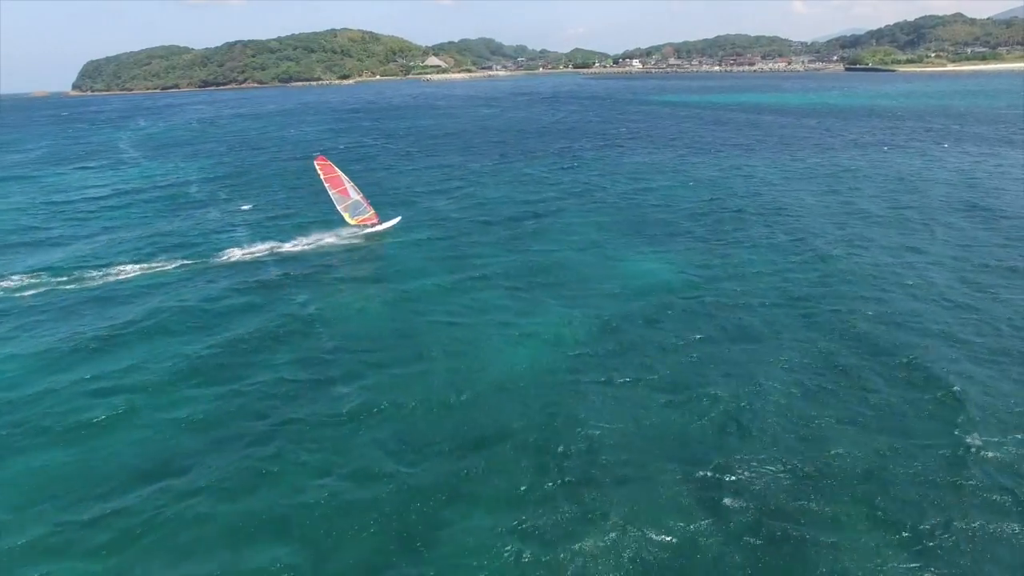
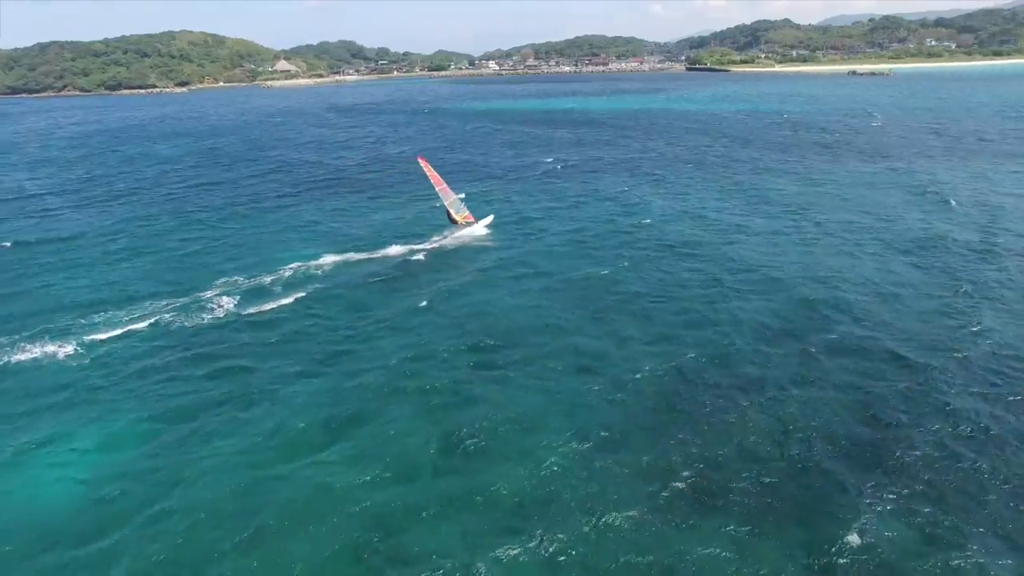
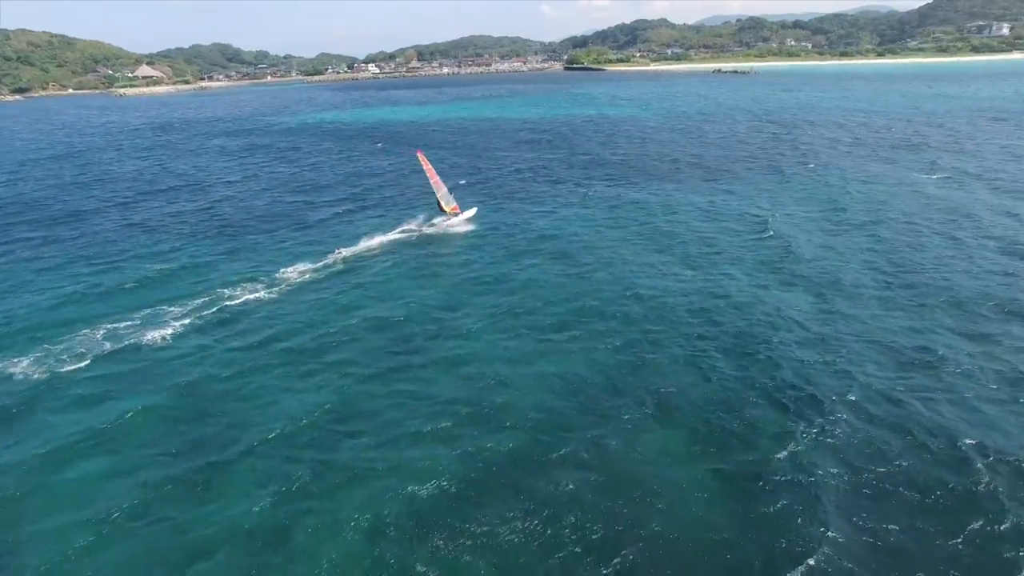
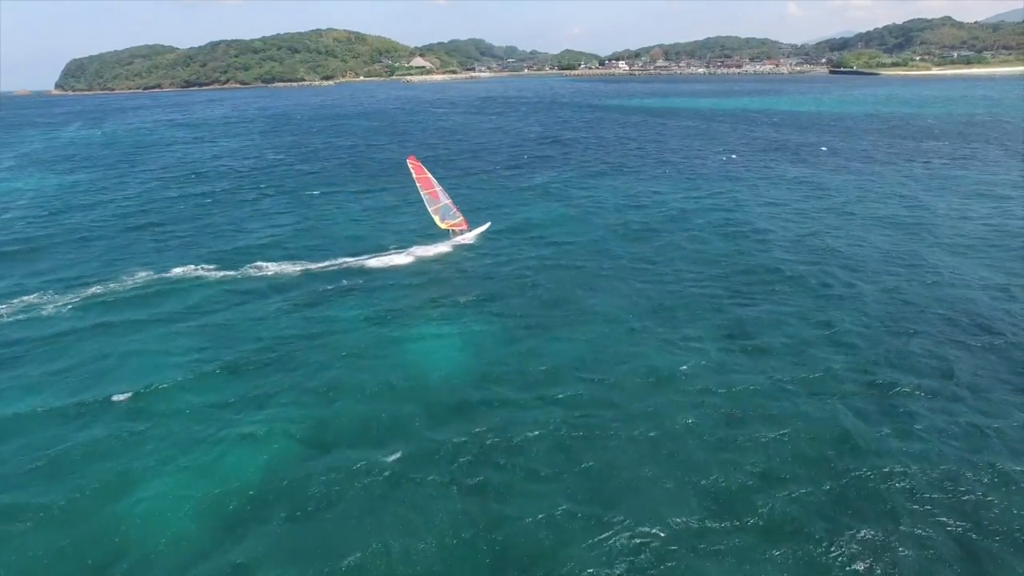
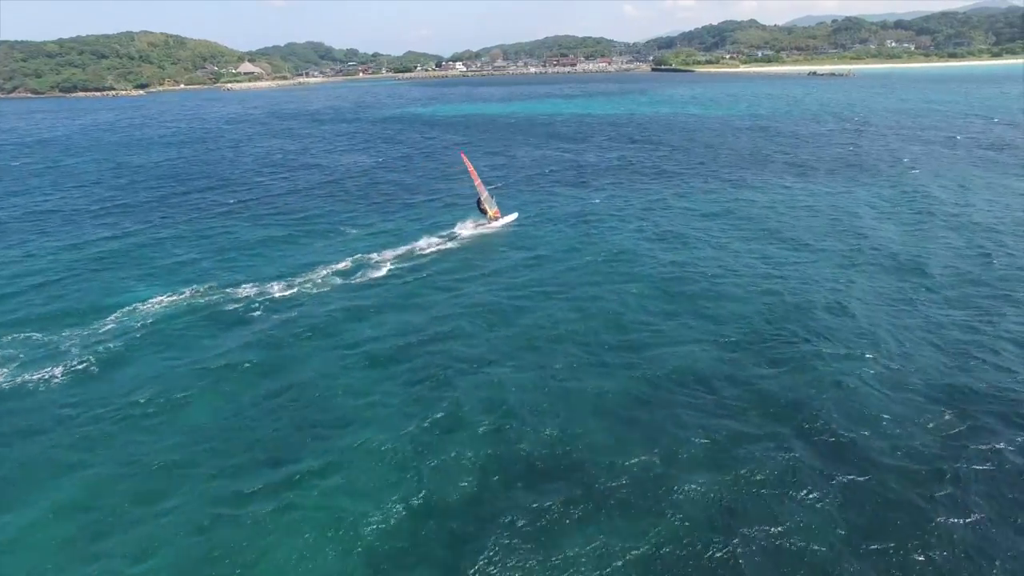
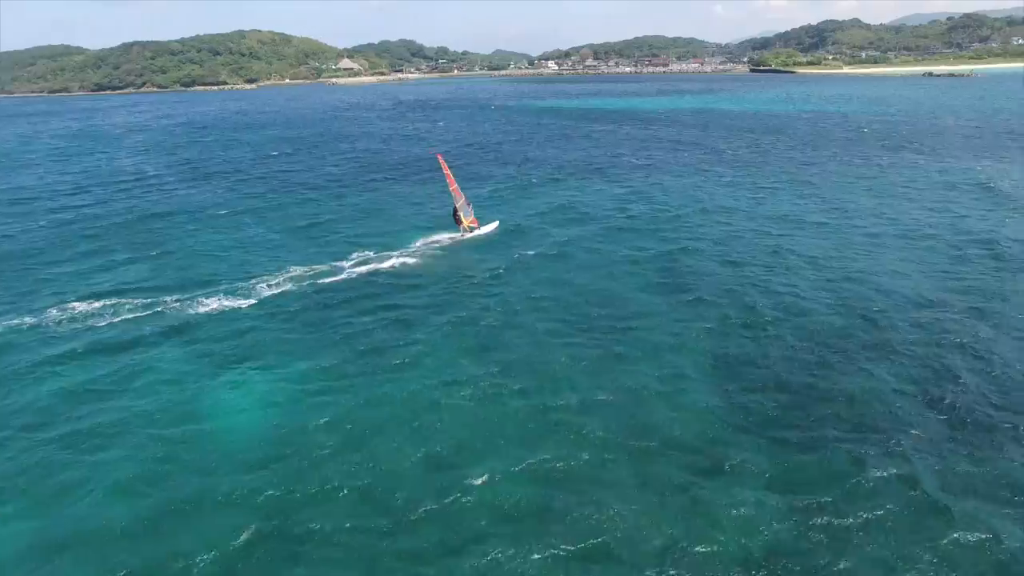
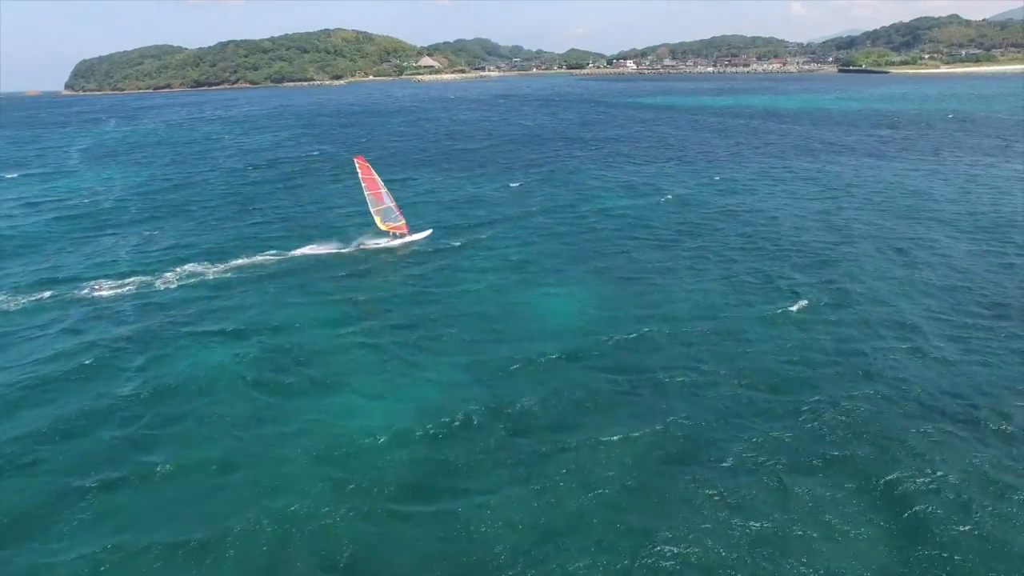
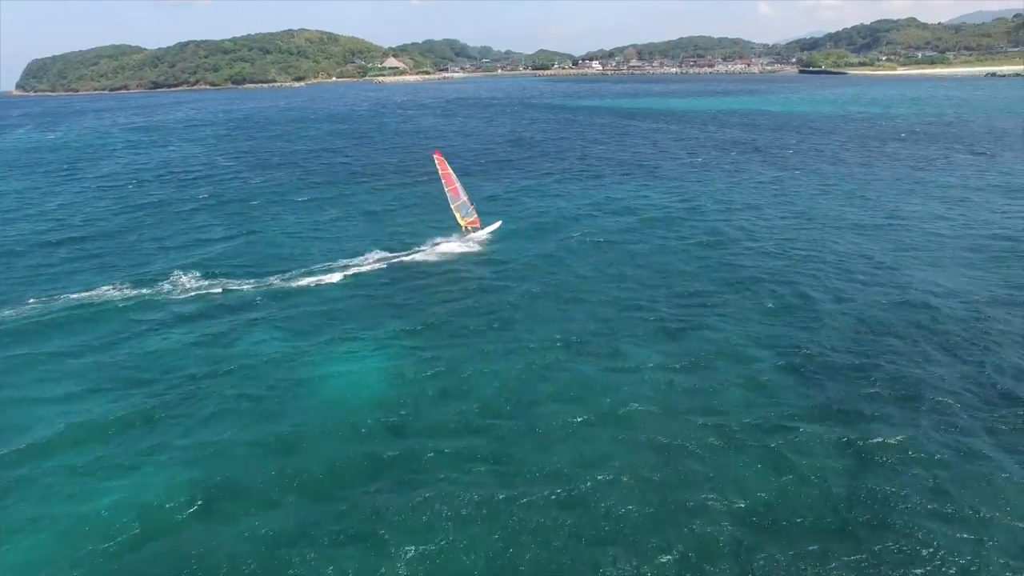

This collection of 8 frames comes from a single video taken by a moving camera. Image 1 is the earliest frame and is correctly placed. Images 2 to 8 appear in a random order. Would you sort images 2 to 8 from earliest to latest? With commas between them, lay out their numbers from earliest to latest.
7, 4, 8, 6, 2, 5, 3
